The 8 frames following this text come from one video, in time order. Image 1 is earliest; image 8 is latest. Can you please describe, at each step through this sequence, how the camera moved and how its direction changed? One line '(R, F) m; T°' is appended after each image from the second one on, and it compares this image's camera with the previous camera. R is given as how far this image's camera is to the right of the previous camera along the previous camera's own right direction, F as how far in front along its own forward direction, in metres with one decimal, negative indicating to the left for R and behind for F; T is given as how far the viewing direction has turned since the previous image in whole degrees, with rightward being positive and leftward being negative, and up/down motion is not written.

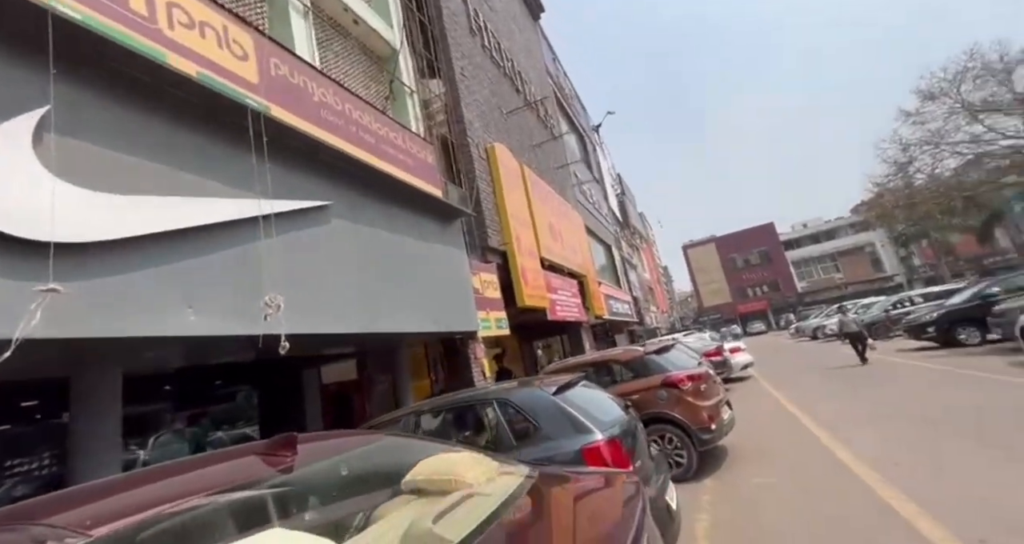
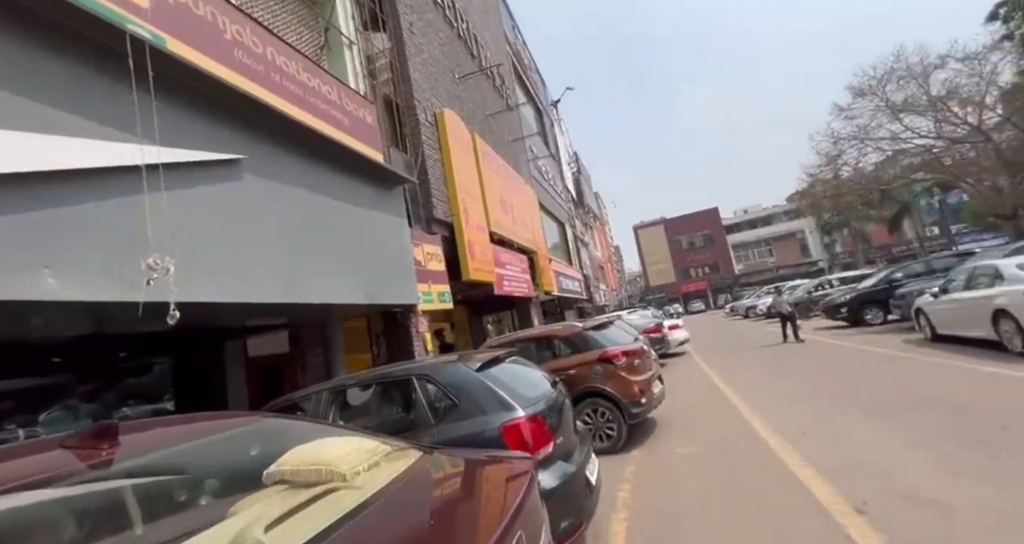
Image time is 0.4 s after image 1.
(+0.1, +0.2) m; +6°
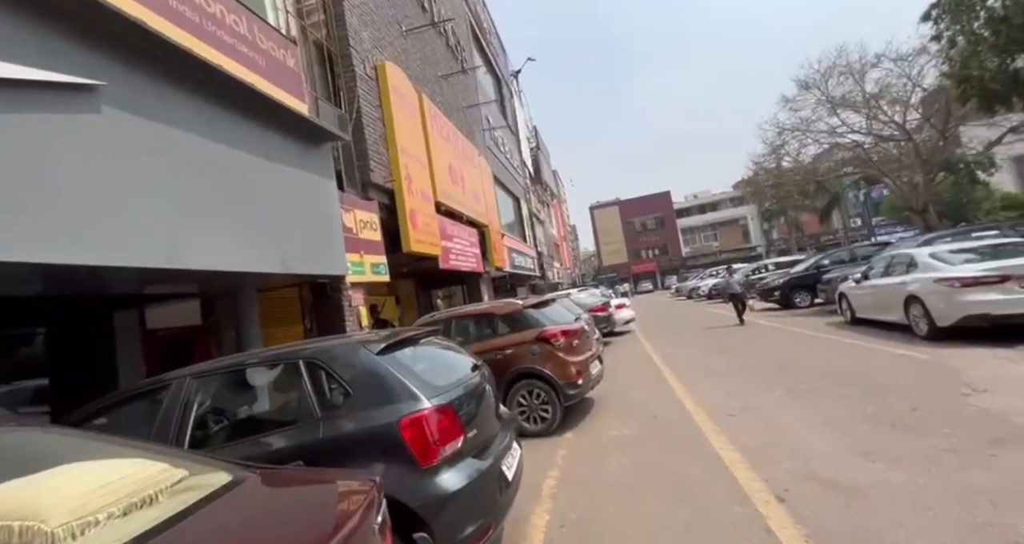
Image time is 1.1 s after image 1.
(+0.2, +0.4) m; +6°
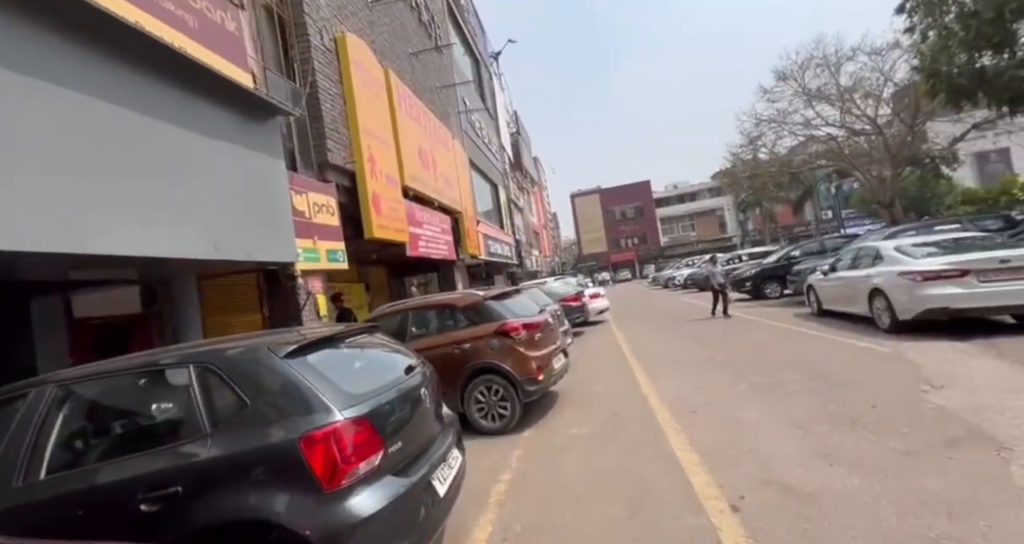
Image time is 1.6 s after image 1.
(+0.3, +0.3) m; +3°
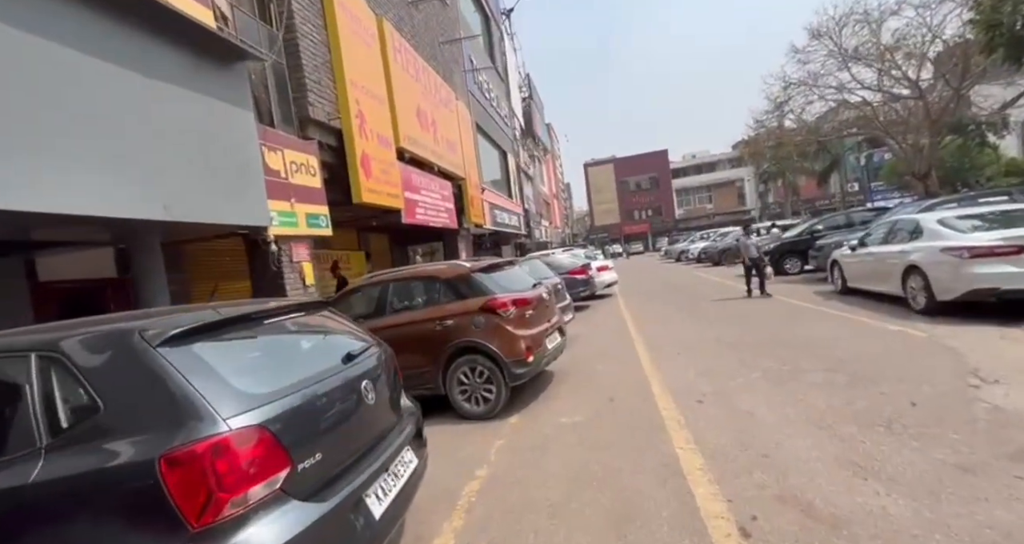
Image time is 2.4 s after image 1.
(+0.3, +0.6) m; -2°
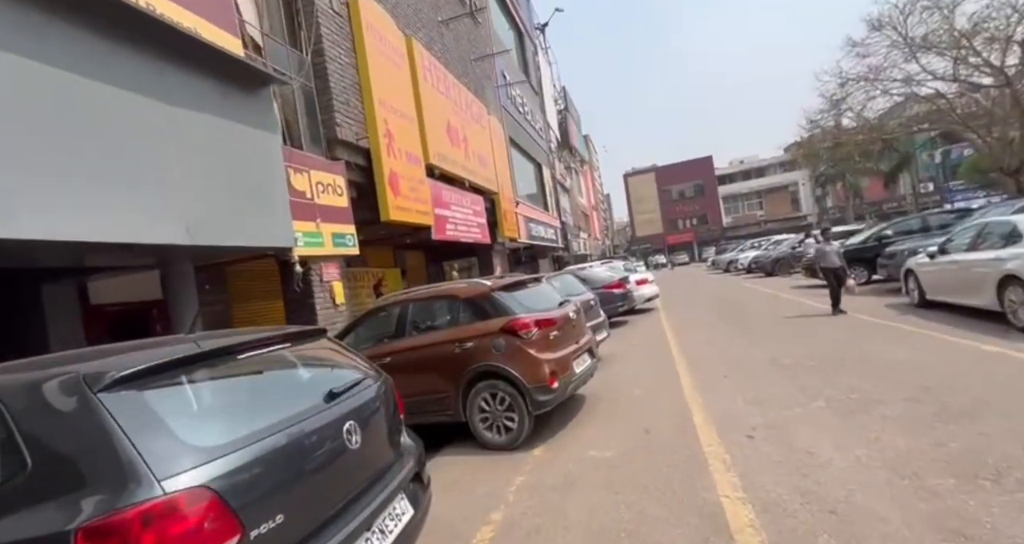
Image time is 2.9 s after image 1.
(+0.2, +0.3) m; -5°
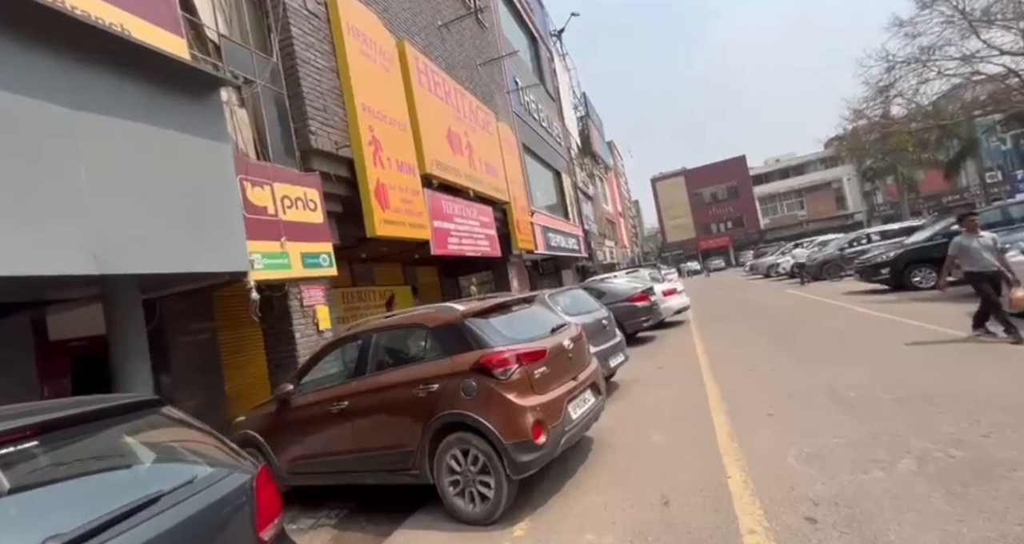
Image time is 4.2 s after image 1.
(+0.5, +1.0) m; -4°
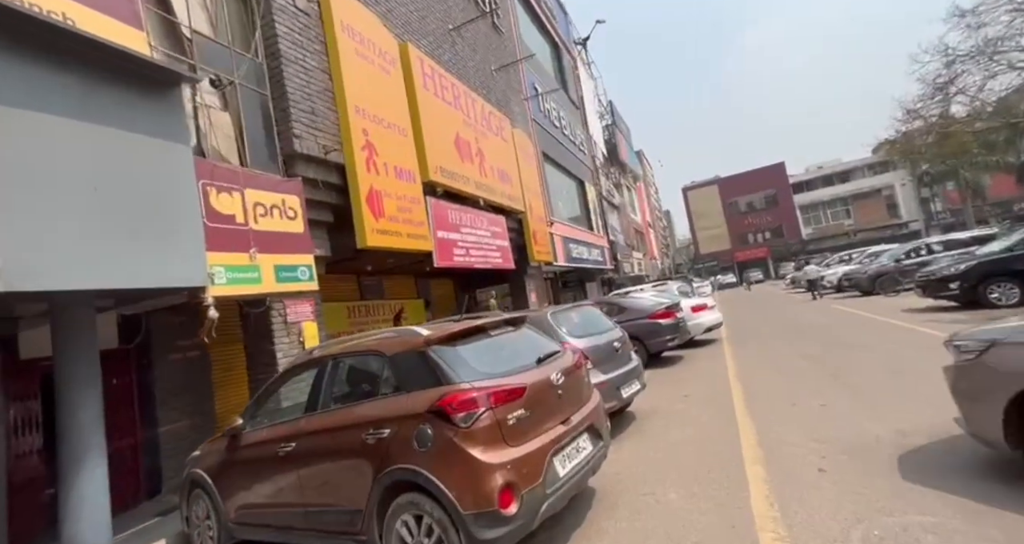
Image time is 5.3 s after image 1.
(+0.4, +0.8) m; -4°
